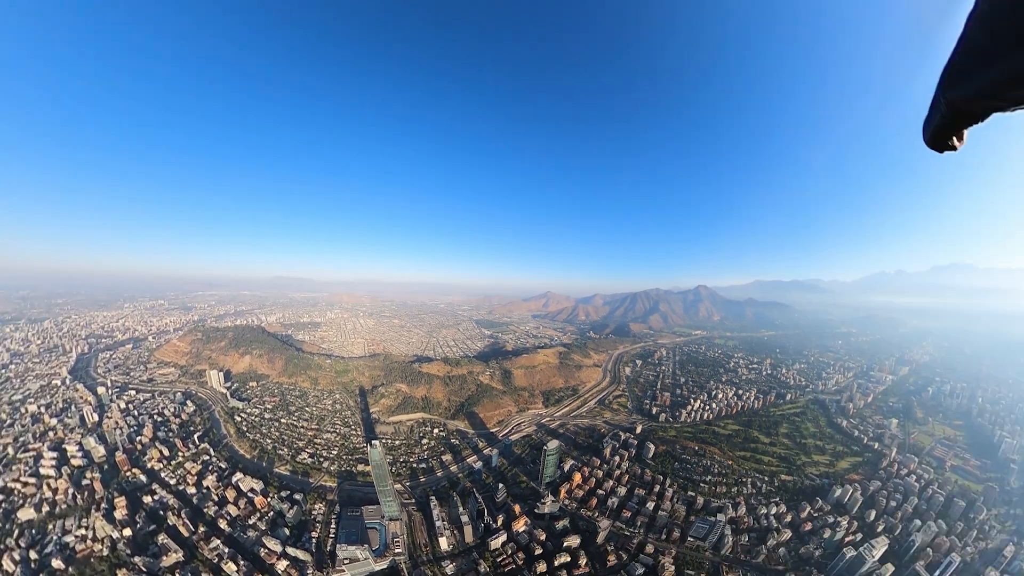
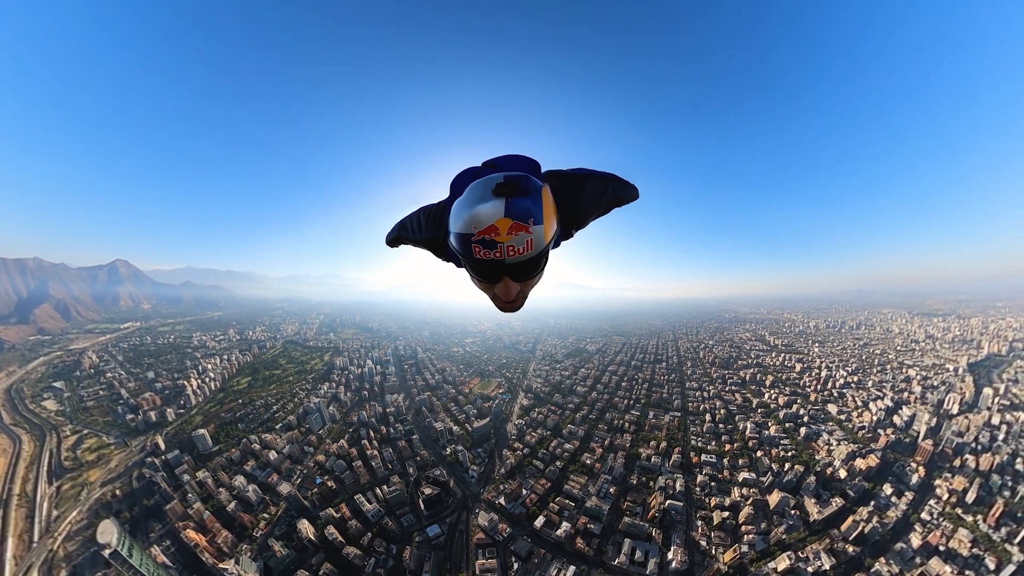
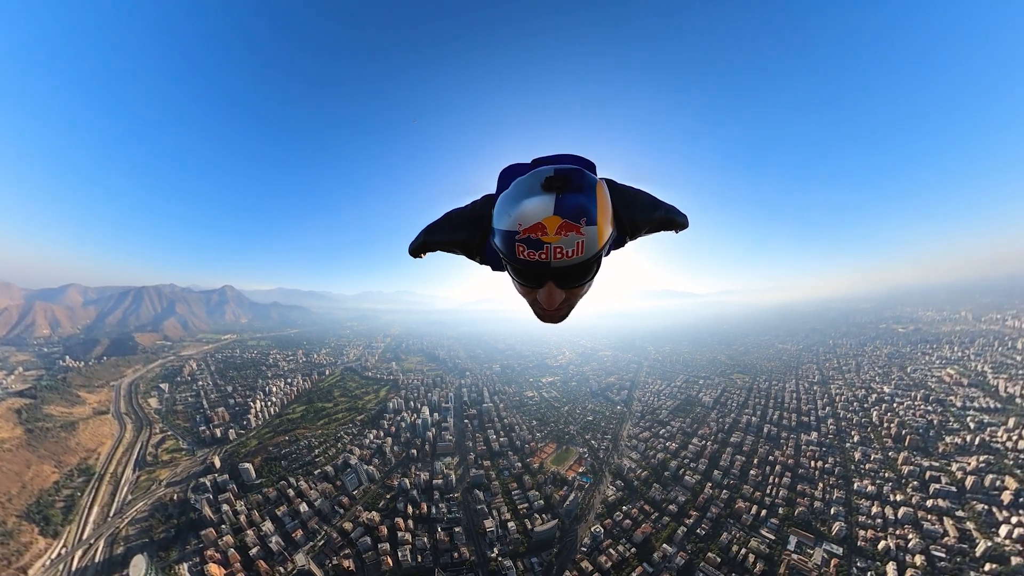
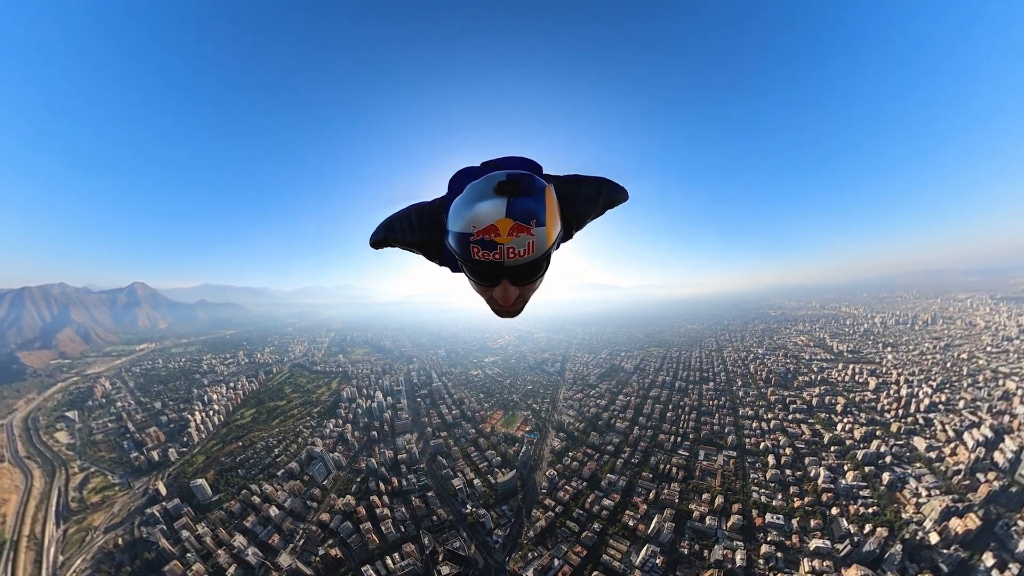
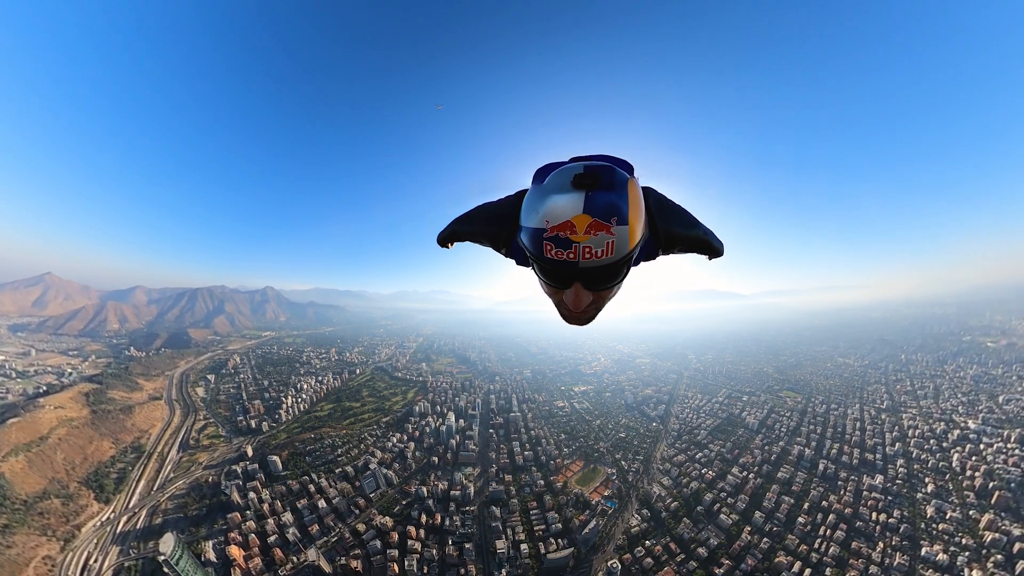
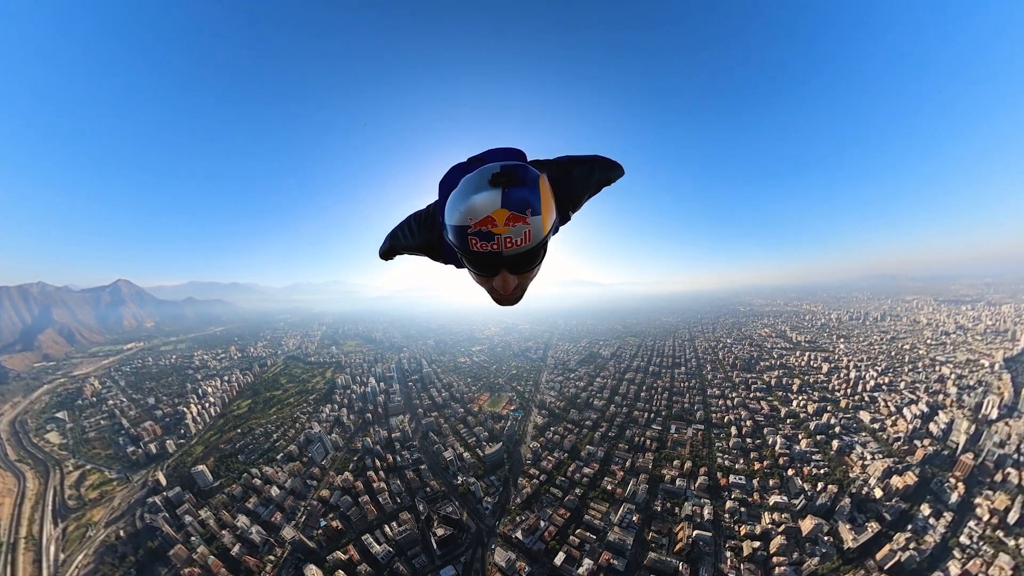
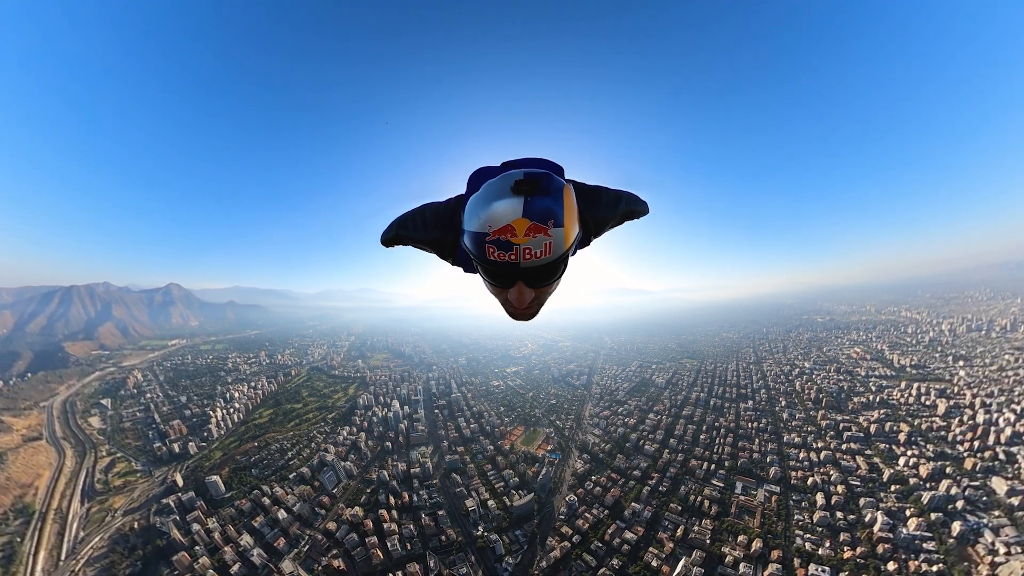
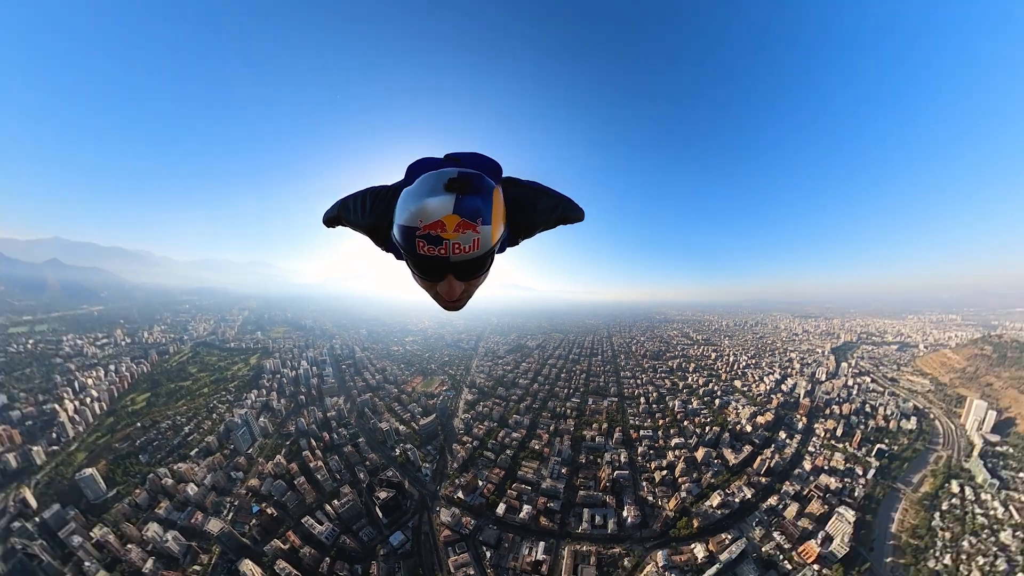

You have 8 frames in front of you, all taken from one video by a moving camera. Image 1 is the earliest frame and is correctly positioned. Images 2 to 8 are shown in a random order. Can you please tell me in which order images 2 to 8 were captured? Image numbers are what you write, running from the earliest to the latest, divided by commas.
5, 3, 7, 4, 6, 2, 8
